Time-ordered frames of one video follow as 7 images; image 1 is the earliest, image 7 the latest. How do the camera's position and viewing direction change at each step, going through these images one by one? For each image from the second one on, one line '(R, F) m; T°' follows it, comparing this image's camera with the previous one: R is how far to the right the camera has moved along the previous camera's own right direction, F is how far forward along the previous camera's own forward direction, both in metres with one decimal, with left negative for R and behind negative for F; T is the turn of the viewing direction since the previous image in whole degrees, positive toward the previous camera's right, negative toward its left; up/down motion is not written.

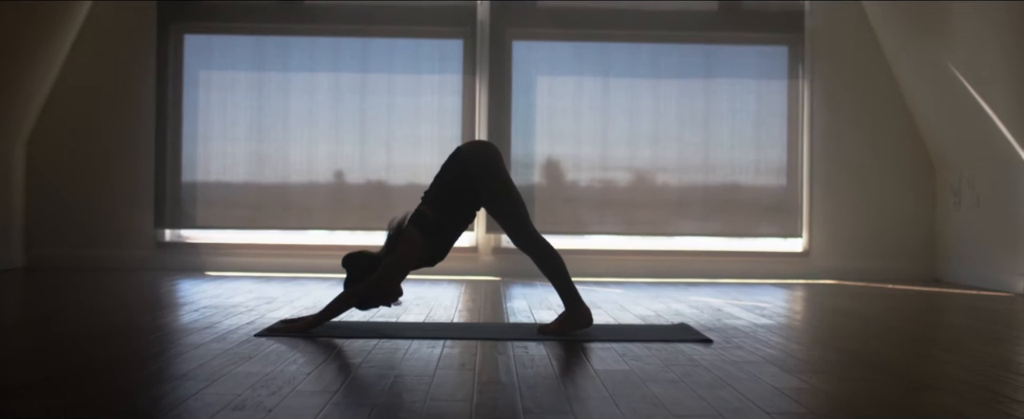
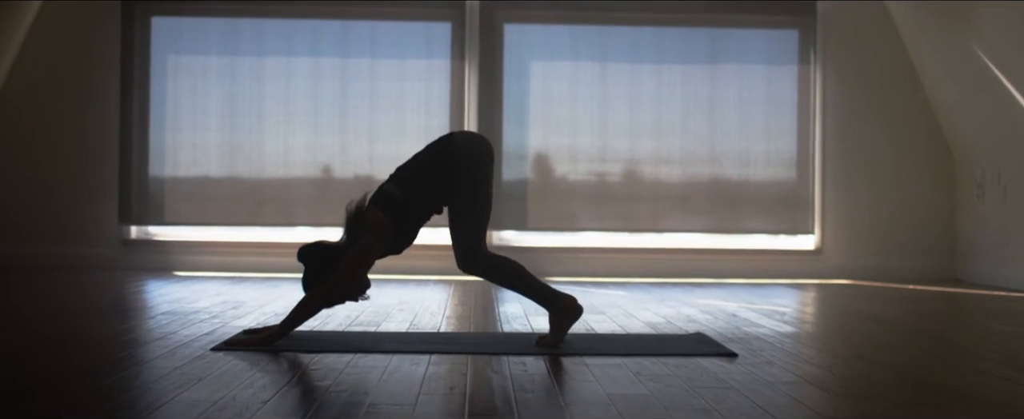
(0.0, +0.4) m; +1°
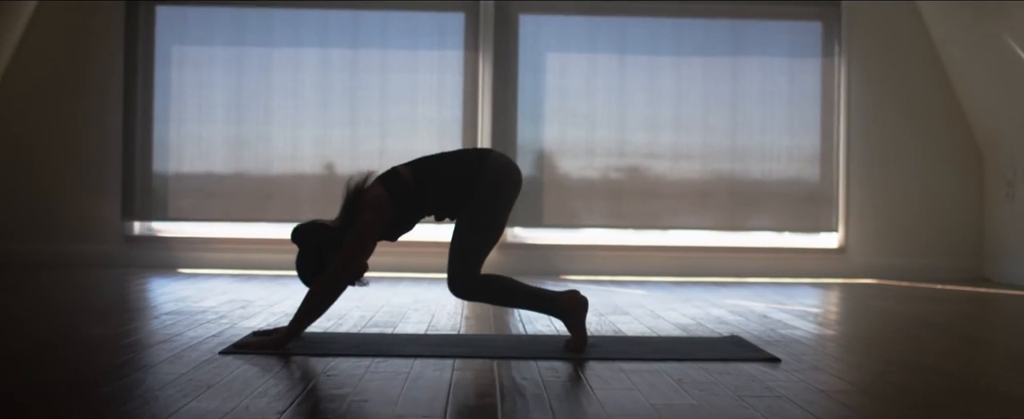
(-0.1, +0.2) m; 0°
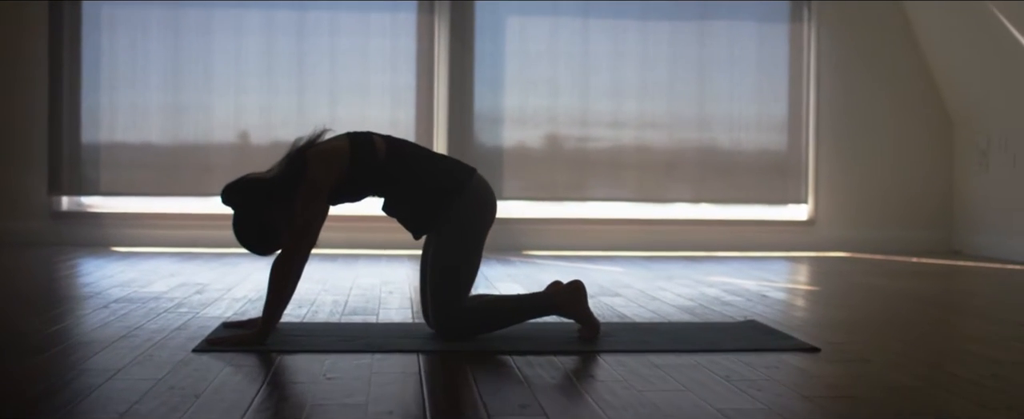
(-0.2, +0.3) m; +5°
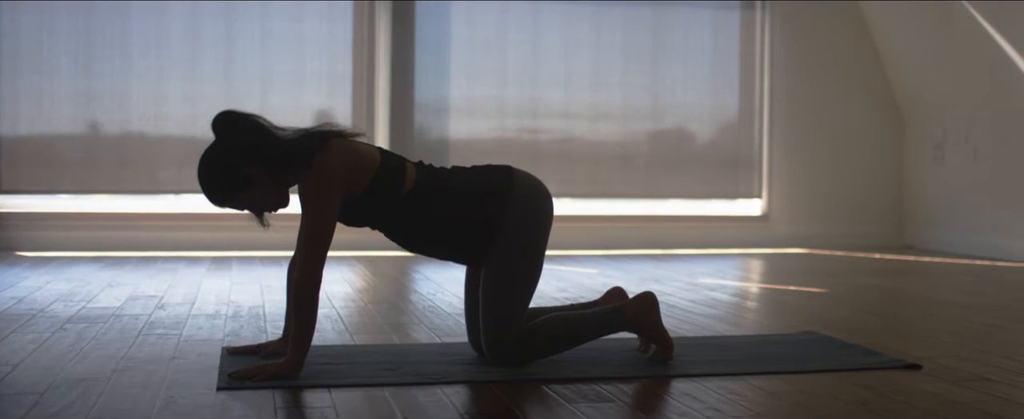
(-0.5, +0.4) m; +8°
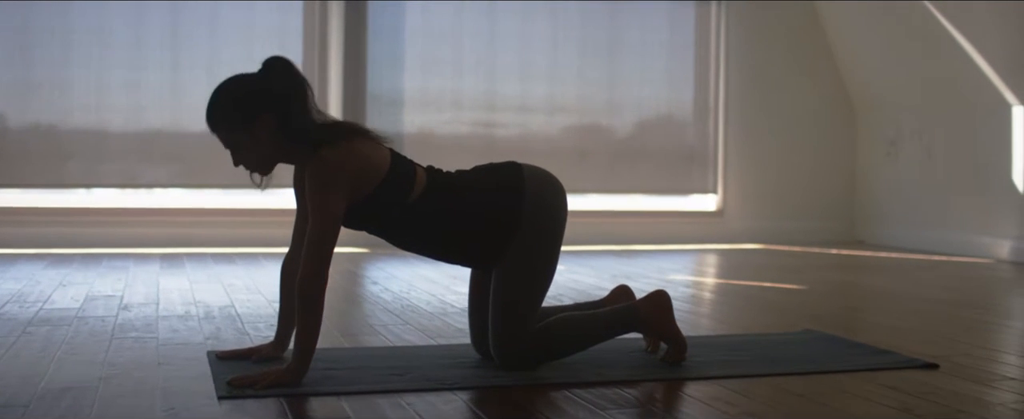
(-0.2, +0.1) m; +5°
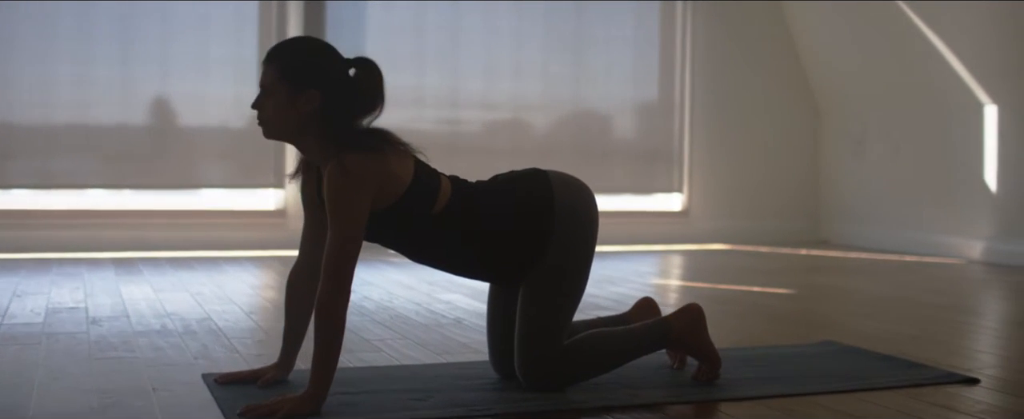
(-0.2, +0.2) m; +4°
